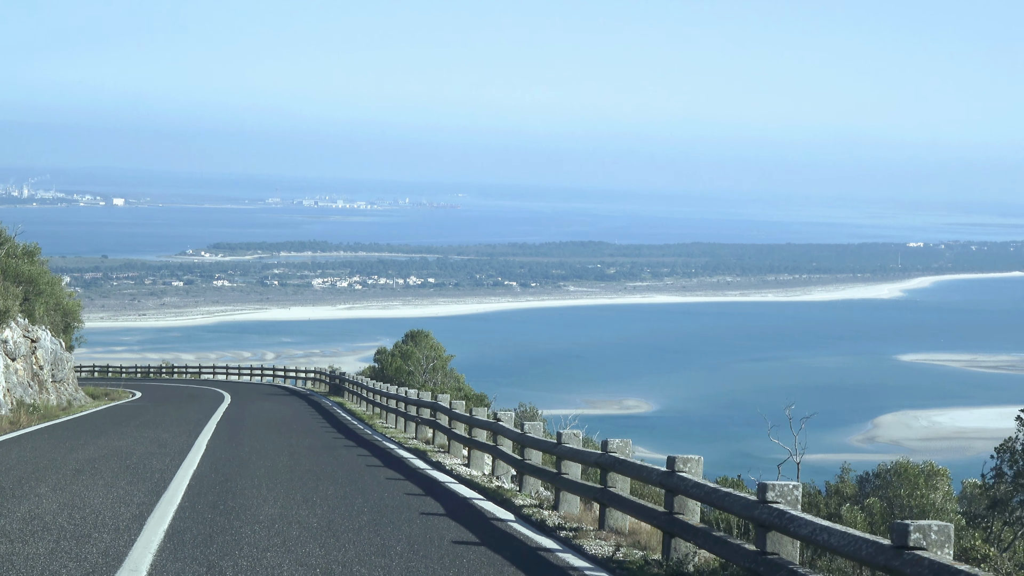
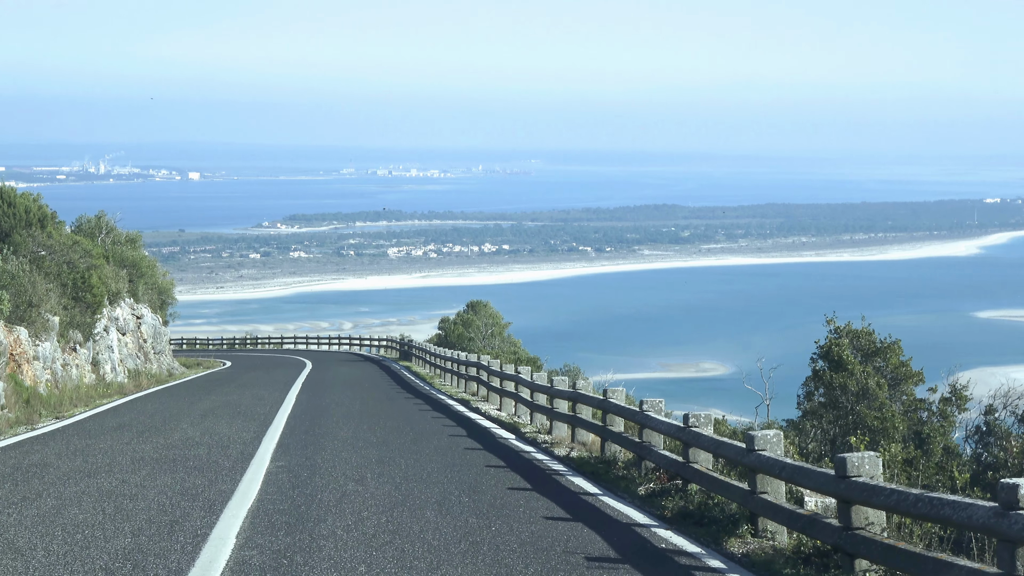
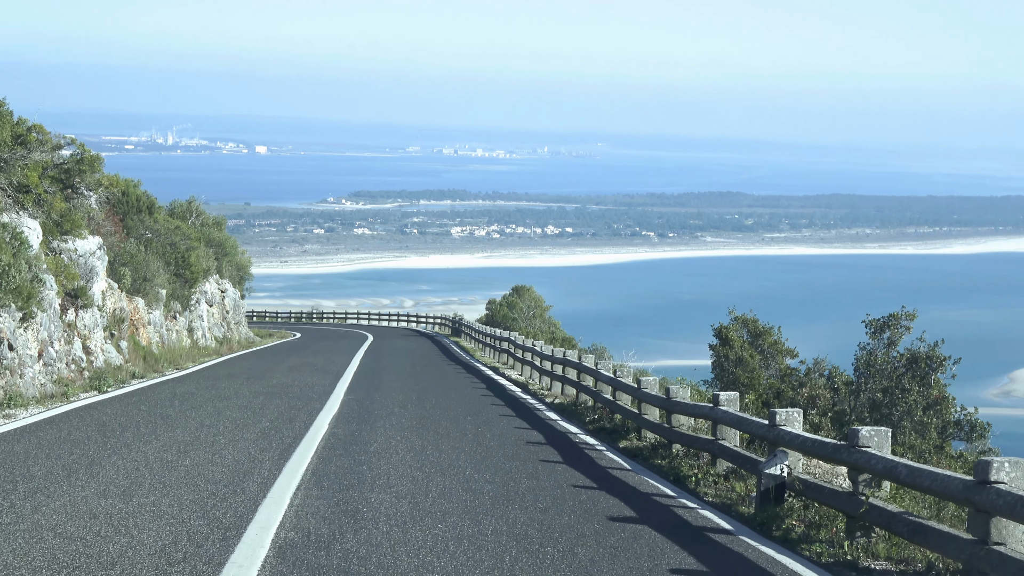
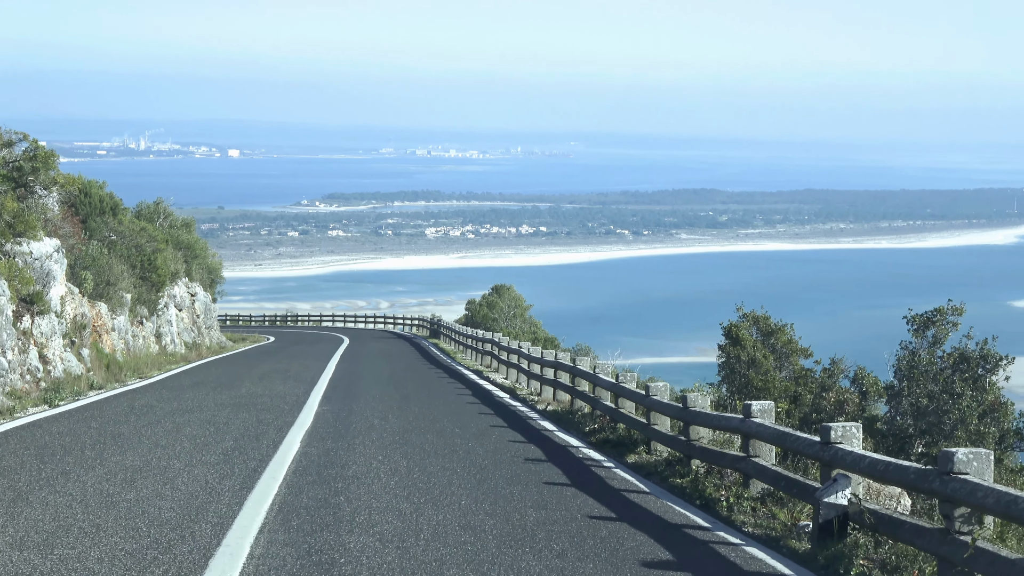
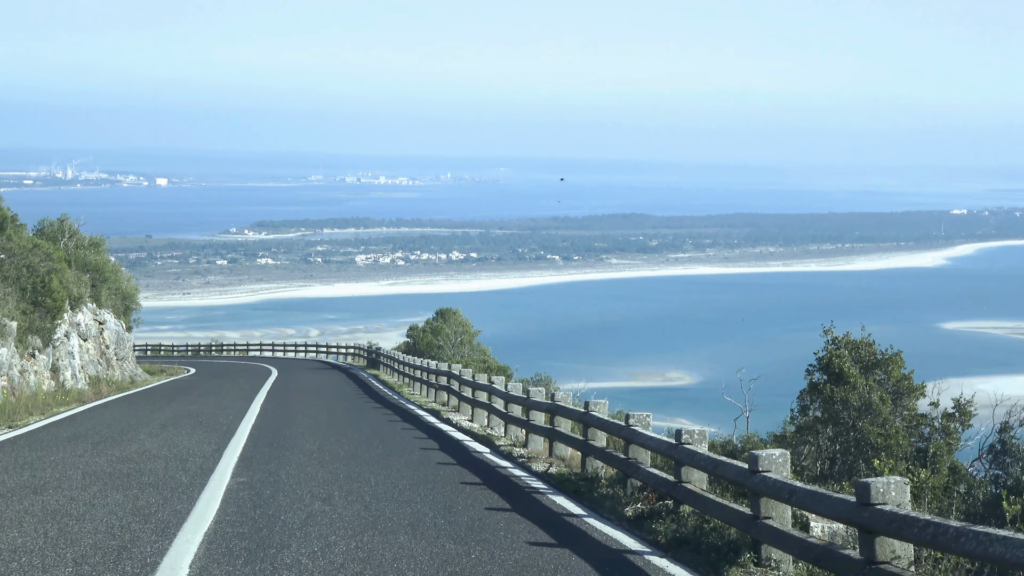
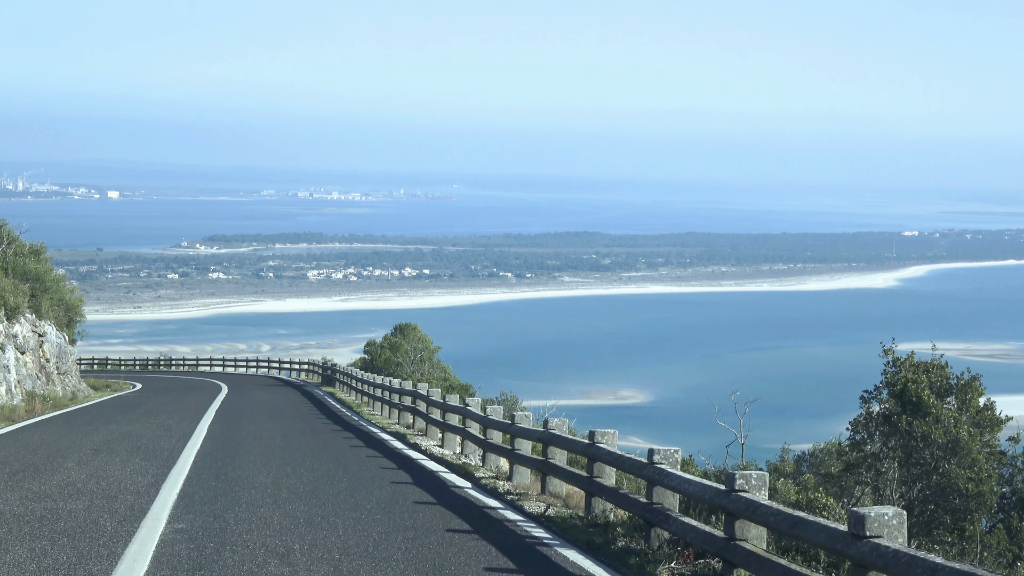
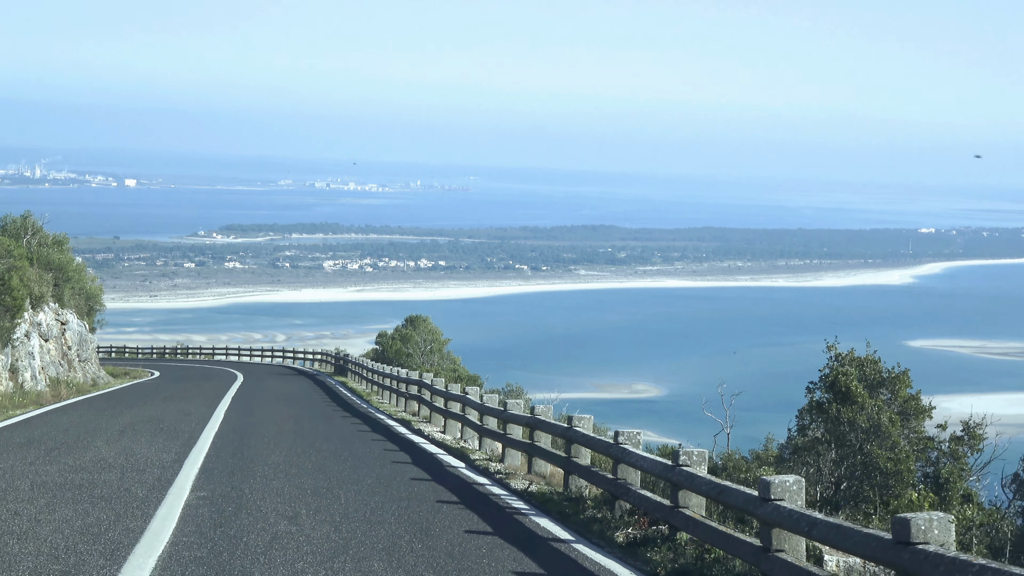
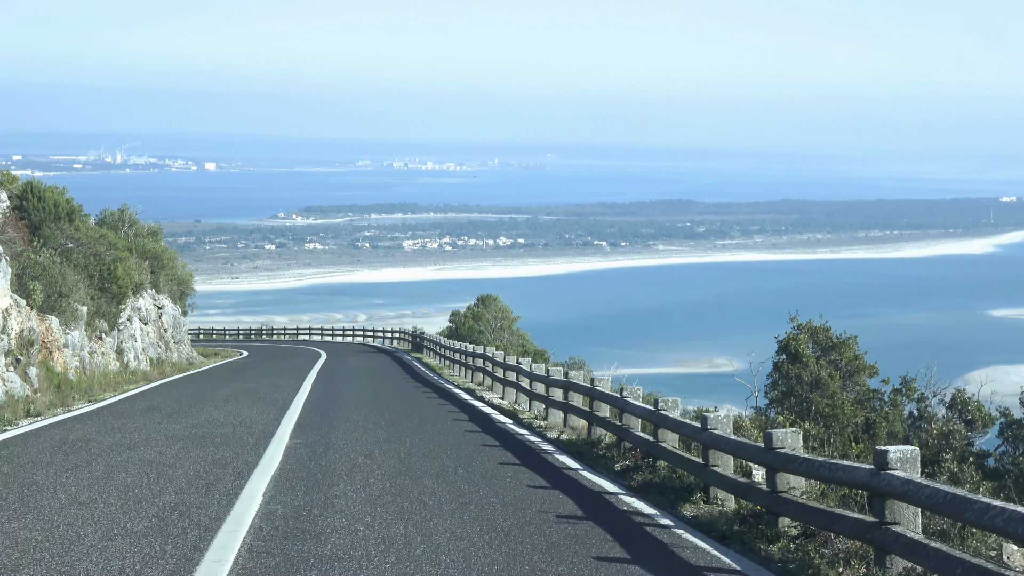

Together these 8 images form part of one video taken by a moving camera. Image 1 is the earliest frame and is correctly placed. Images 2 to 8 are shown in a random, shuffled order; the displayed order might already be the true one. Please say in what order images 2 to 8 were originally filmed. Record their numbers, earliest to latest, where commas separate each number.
6, 7, 5, 2, 8, 4, 3
